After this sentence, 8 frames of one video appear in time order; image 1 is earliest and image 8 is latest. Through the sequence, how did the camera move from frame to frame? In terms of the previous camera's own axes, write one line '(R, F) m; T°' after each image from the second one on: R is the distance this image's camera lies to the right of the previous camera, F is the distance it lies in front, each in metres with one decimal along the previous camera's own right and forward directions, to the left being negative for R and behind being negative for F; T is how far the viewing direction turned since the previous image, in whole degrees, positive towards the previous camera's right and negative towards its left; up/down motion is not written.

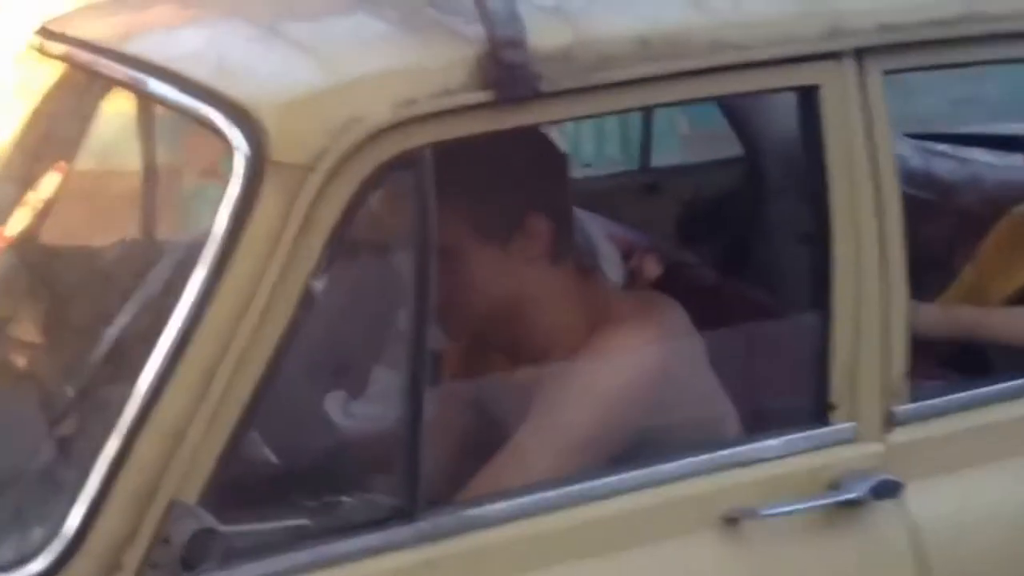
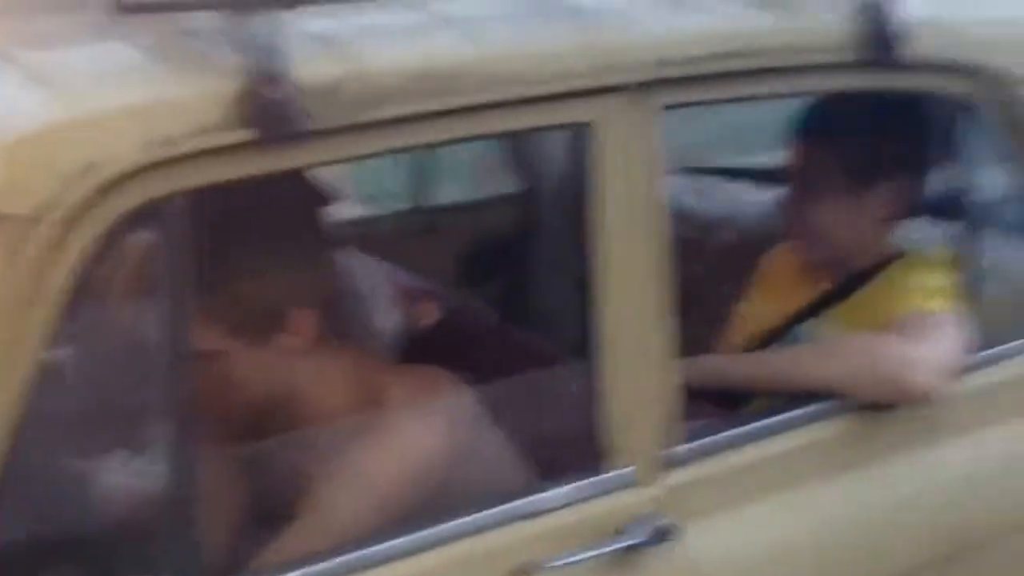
(+0.4, +0.2) m; -1°
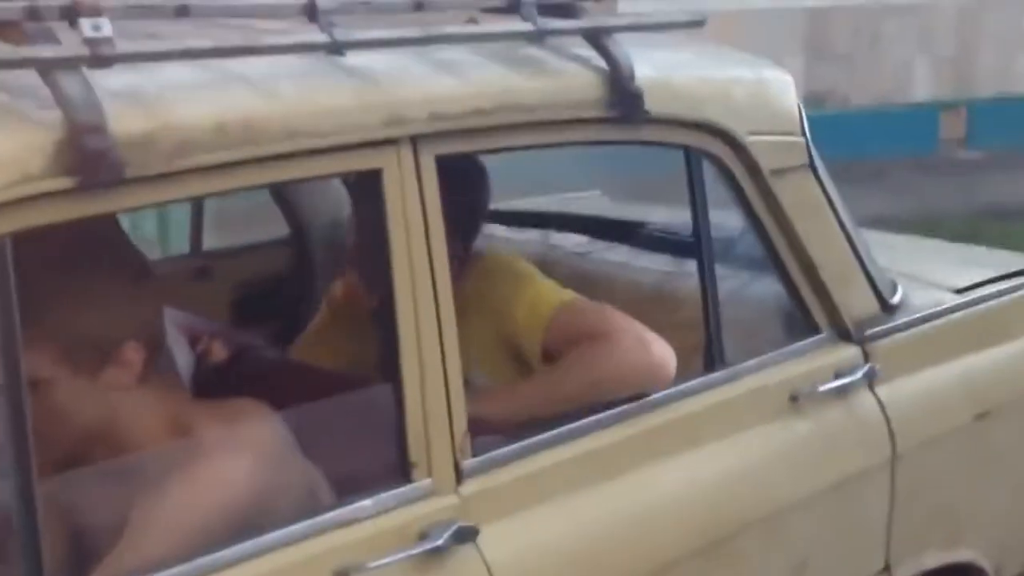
(-0.1, -0.2) m; +11°
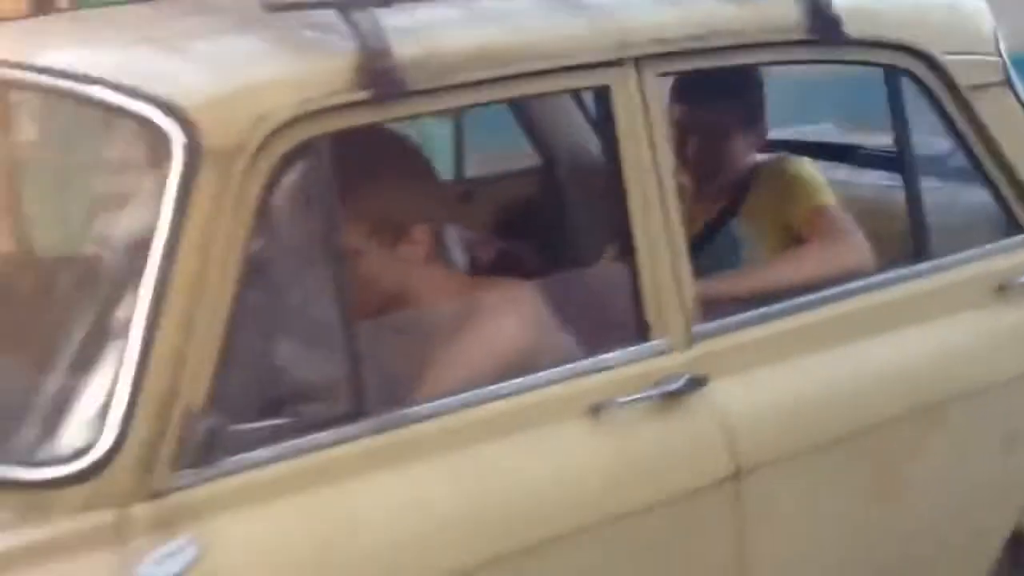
(0.0, -0.4) m; -9°
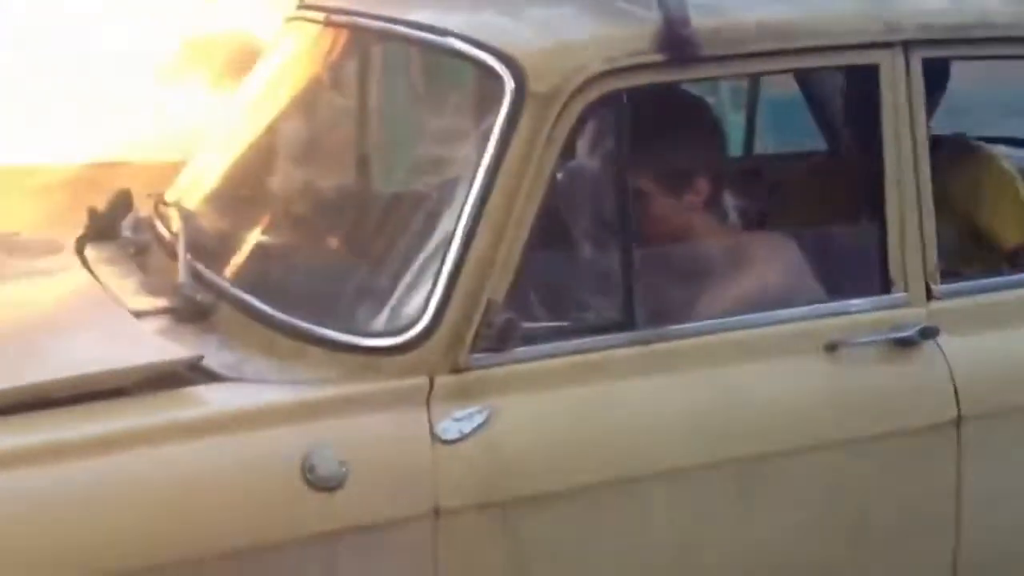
(+0.1, -0.4) m; -12°
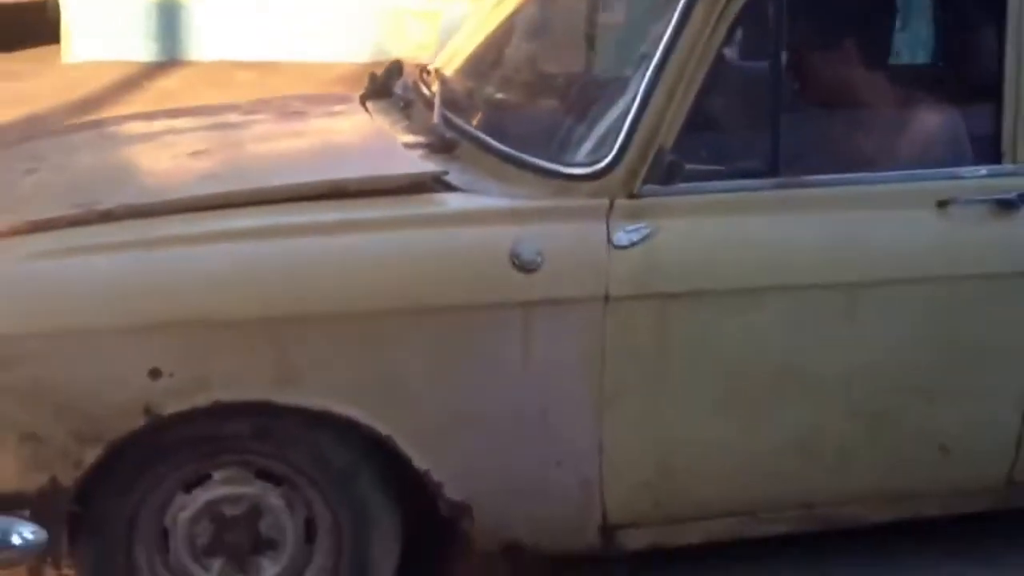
(+0.3, -0.8) m; -11°
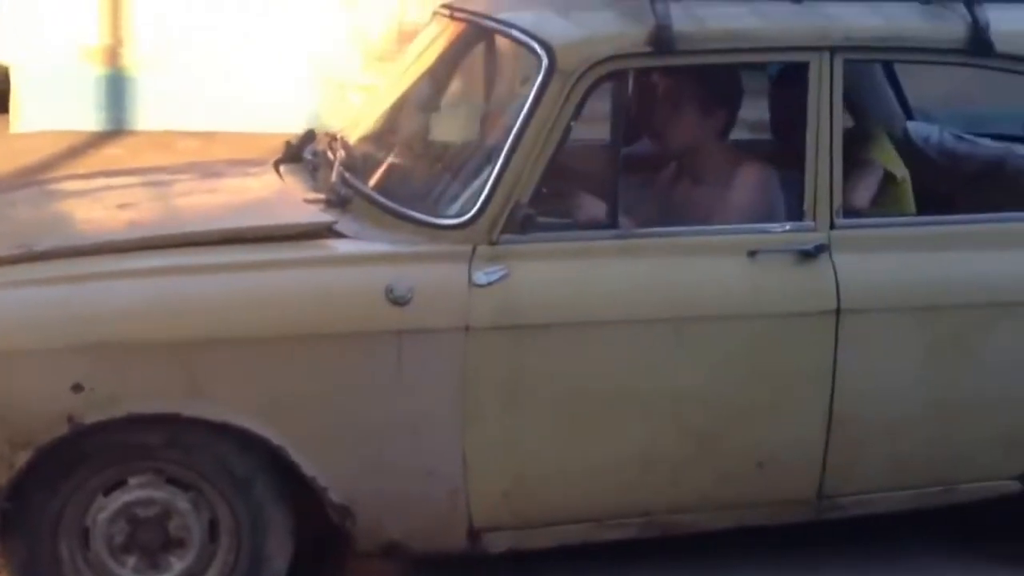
(+0.2, -0.6) m; +2°
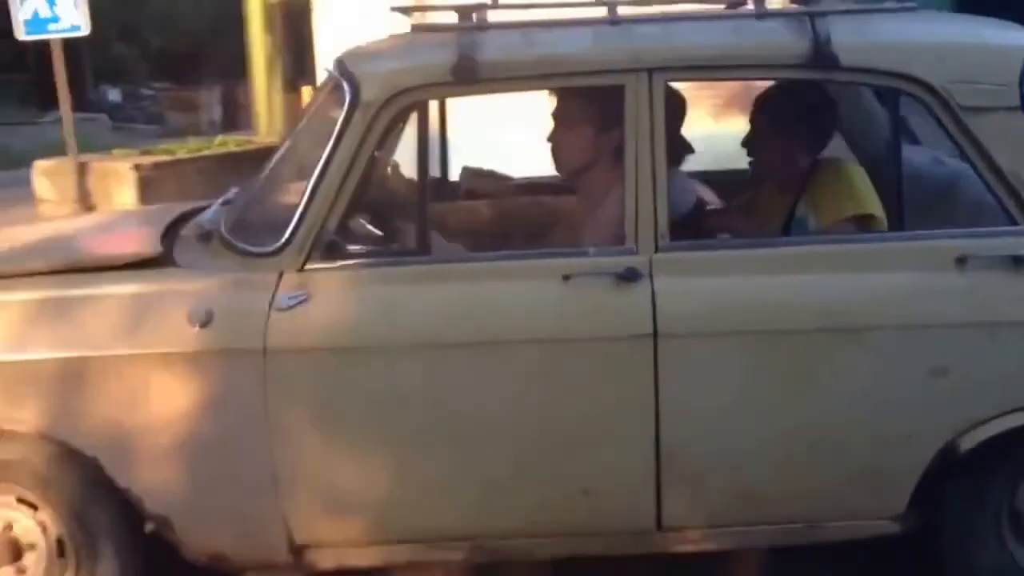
(+1.5, +0.1) m; -15°
